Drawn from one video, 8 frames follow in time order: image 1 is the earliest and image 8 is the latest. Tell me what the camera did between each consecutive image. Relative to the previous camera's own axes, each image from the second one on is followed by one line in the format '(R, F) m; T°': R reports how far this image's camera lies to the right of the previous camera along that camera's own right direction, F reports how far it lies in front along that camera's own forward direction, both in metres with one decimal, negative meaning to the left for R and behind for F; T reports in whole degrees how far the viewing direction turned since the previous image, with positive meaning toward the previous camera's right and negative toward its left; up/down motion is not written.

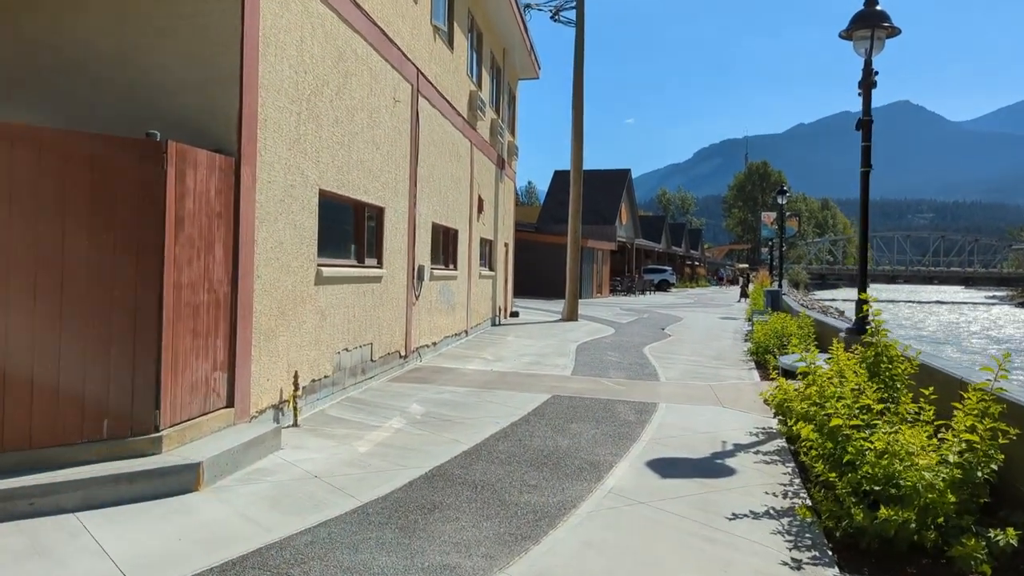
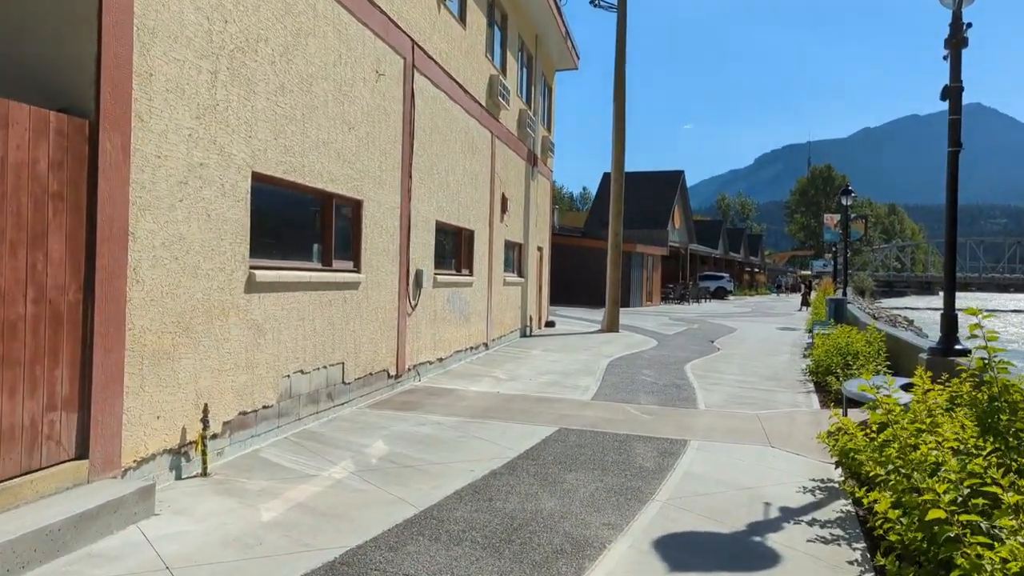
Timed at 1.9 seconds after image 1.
(+0.5, +1.8) m; -4°
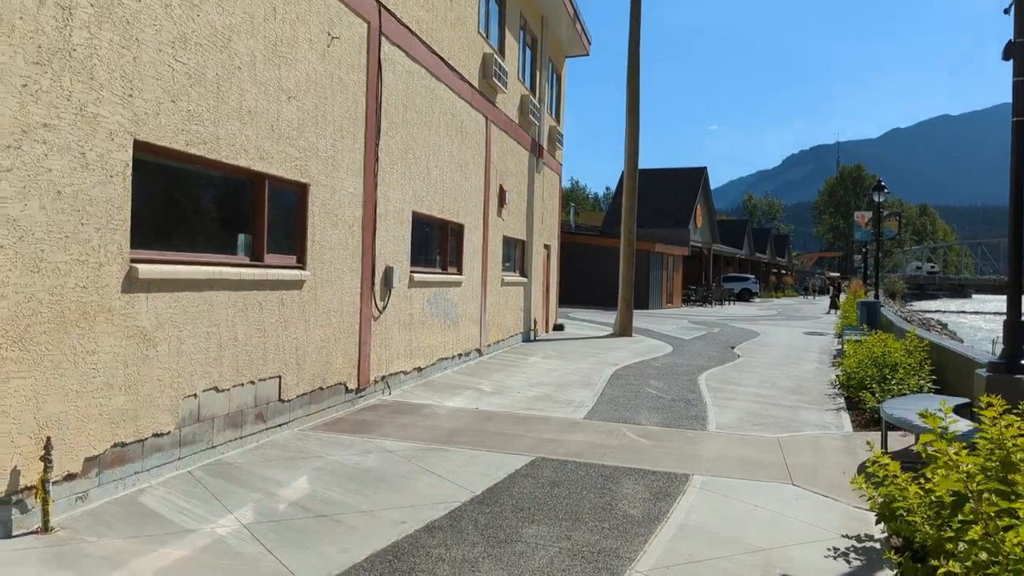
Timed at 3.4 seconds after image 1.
(+0.4, +1.4) m; -2°
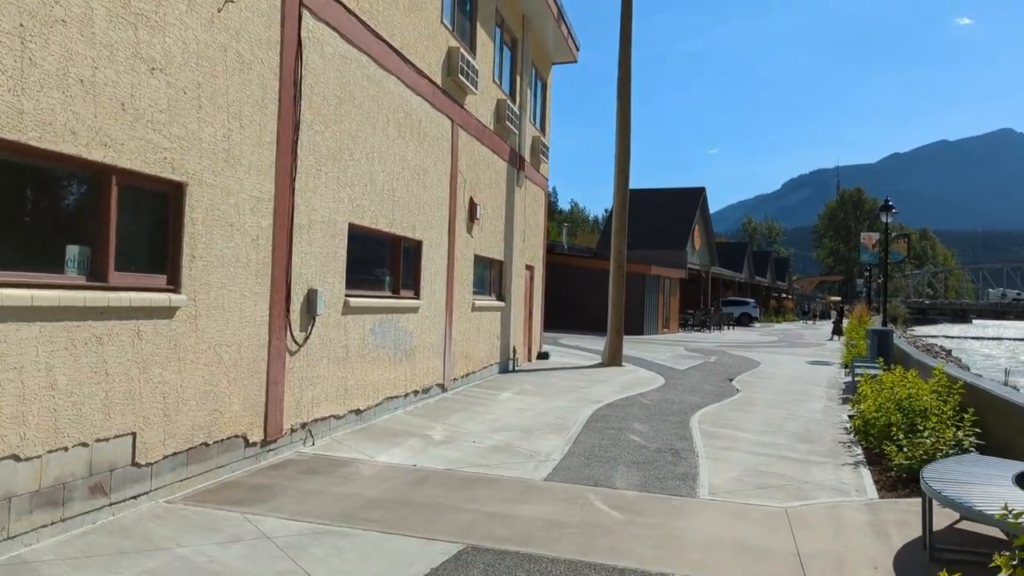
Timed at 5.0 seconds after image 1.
(+0.4, +1.6) m; 0°
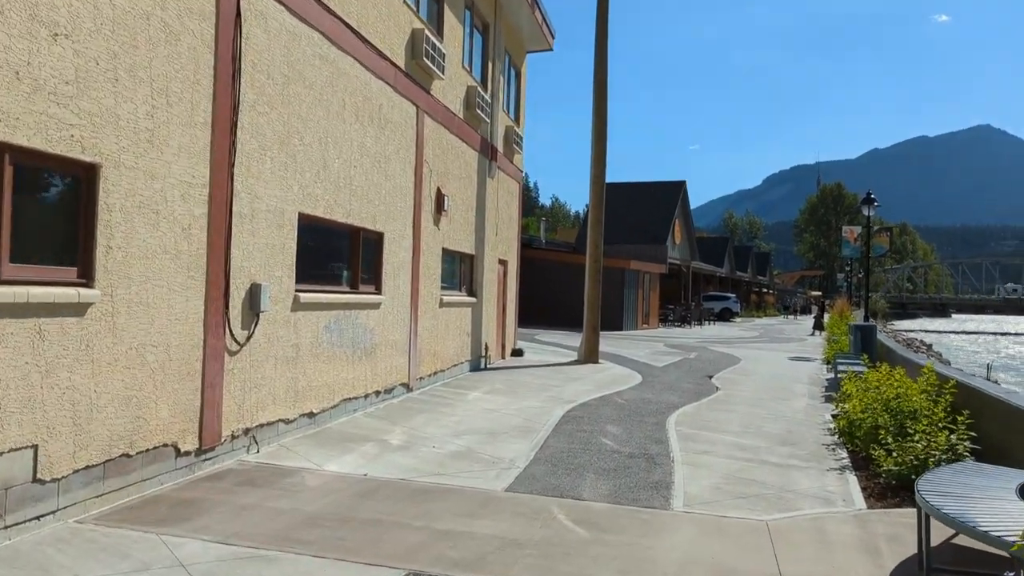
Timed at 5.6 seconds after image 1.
(+0.2, +0.6) m; +1°
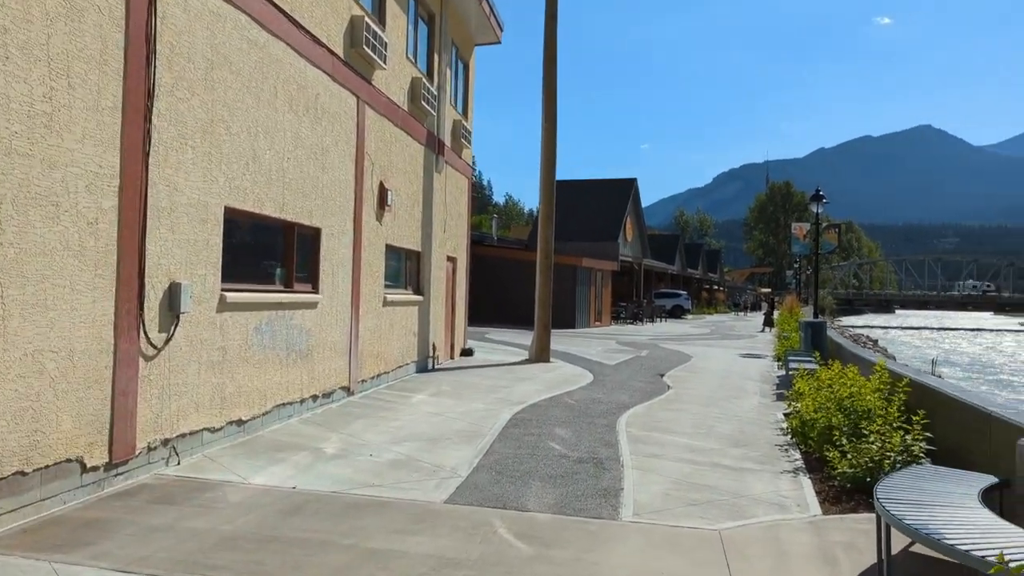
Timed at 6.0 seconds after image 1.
(+0.1, +0.4) m; +3°
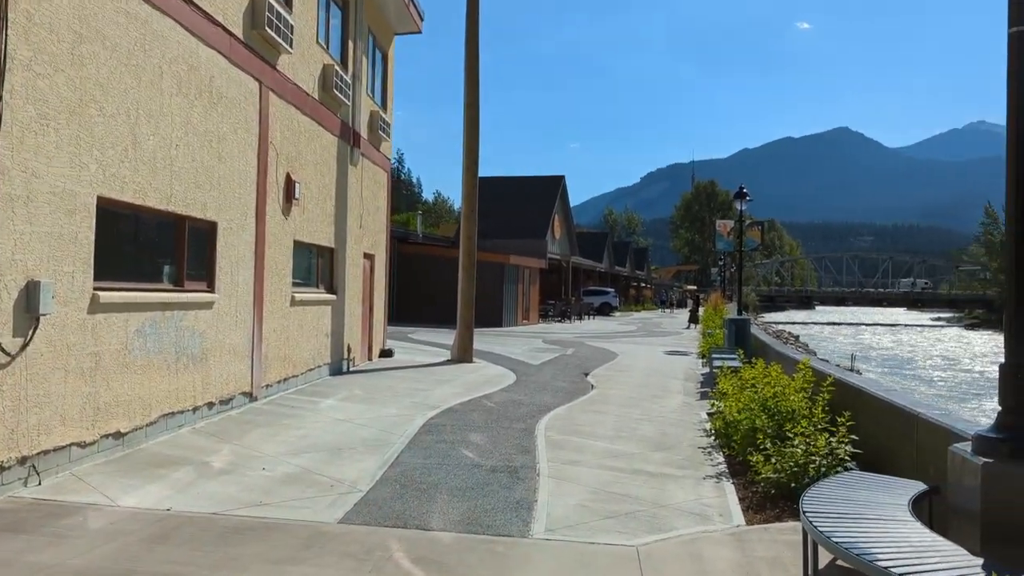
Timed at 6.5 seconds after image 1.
(+0.2, +0.5) m; +5°
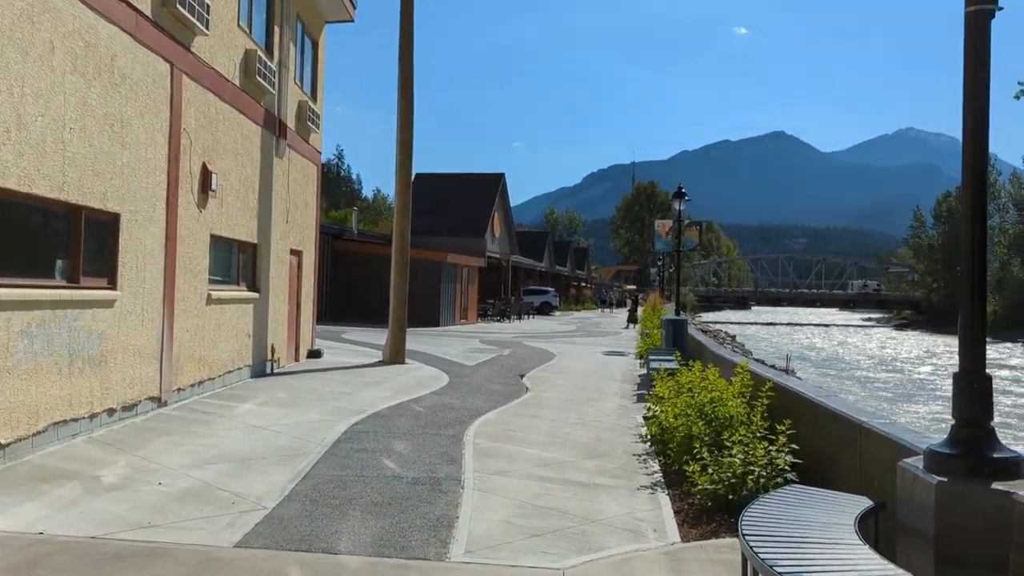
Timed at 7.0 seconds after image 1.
(+0.1, +0.4) m; +4°
